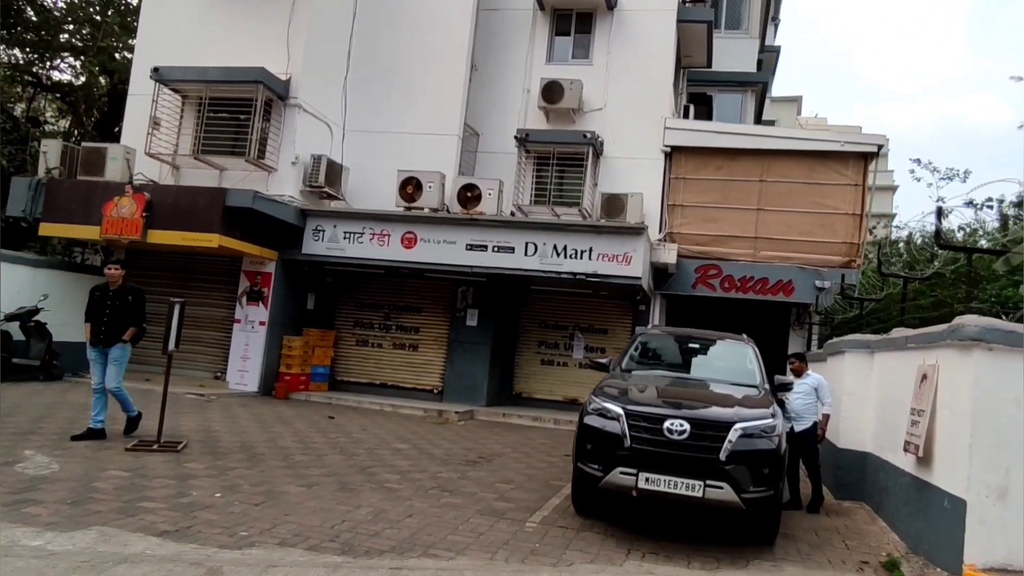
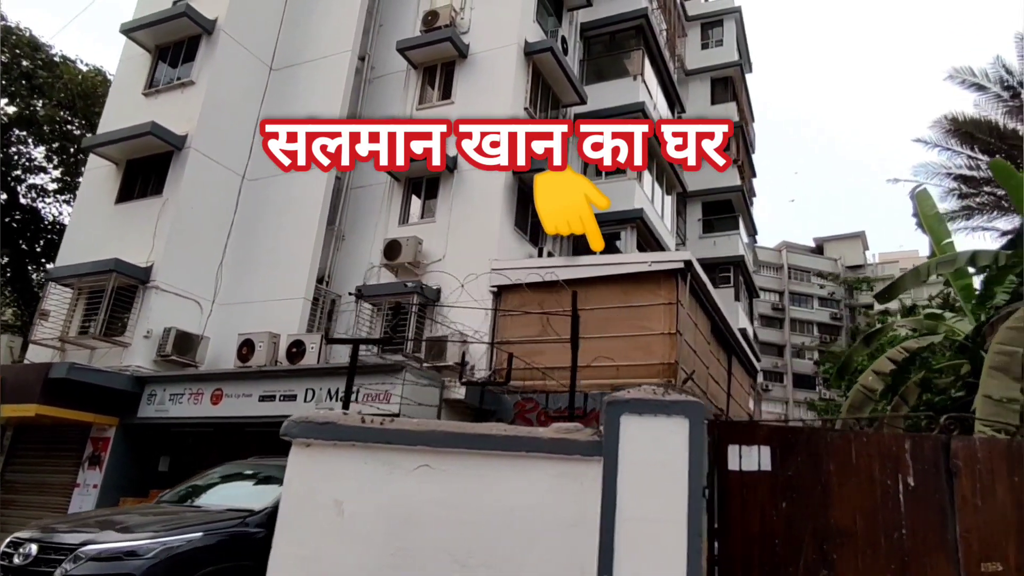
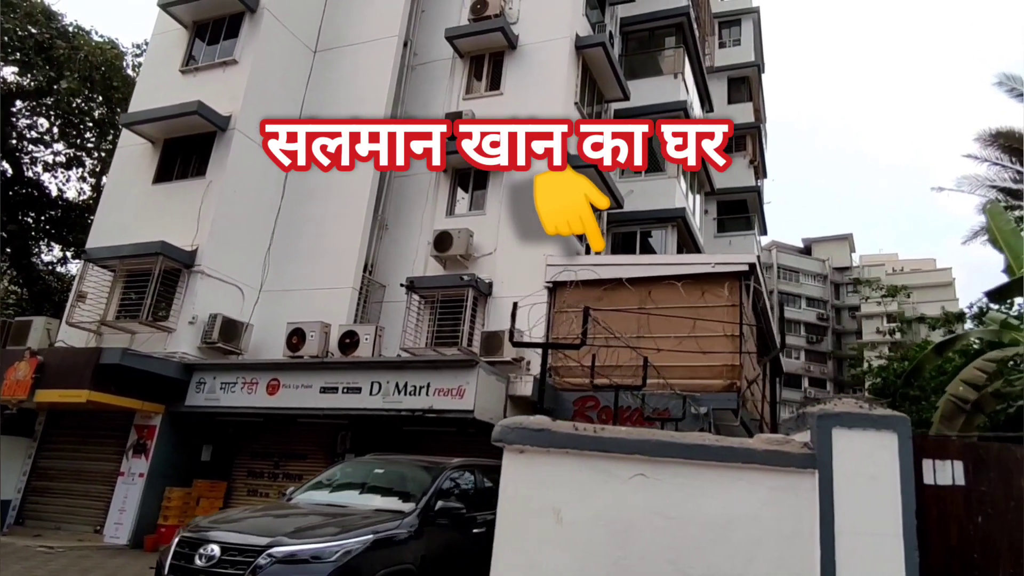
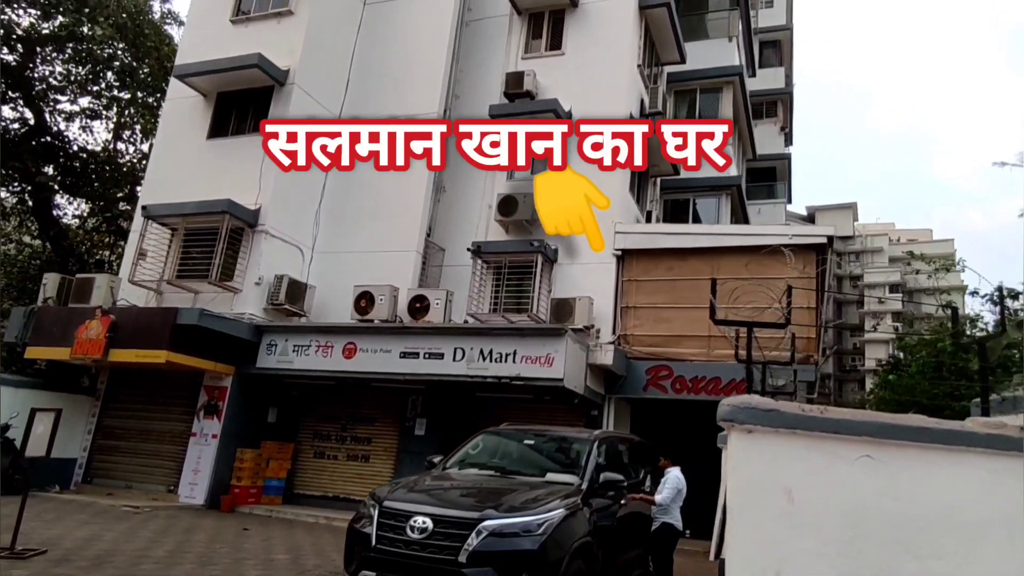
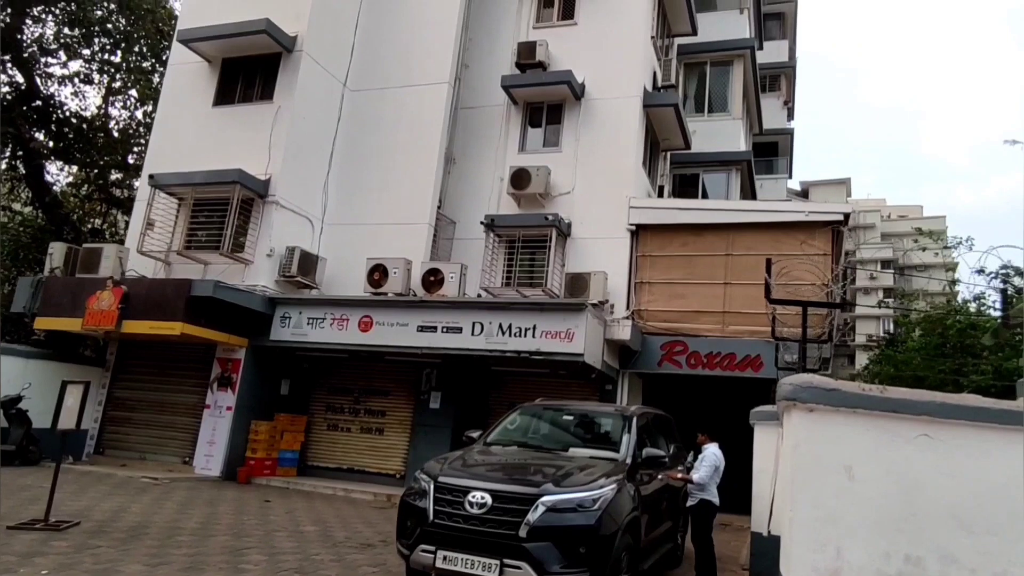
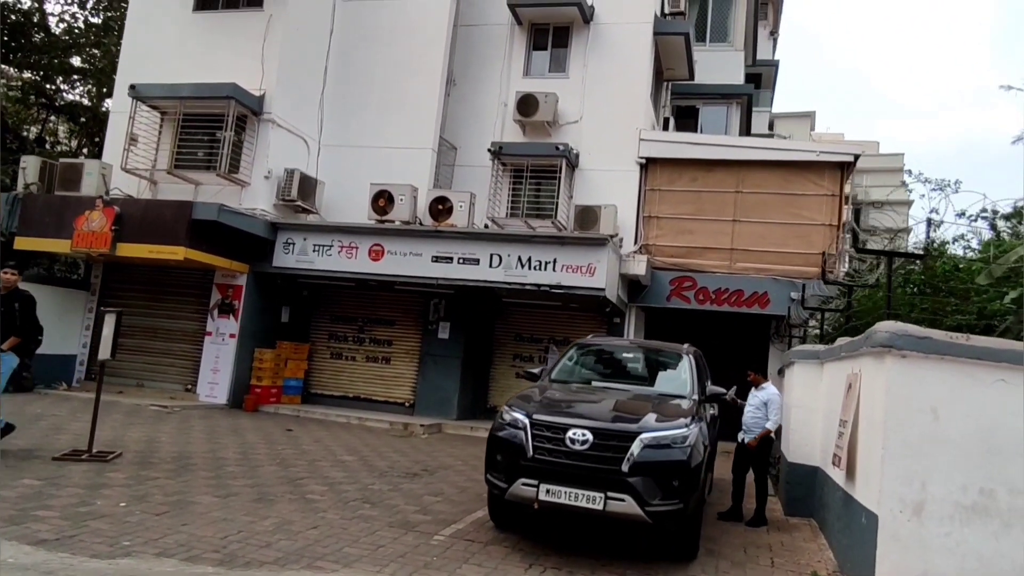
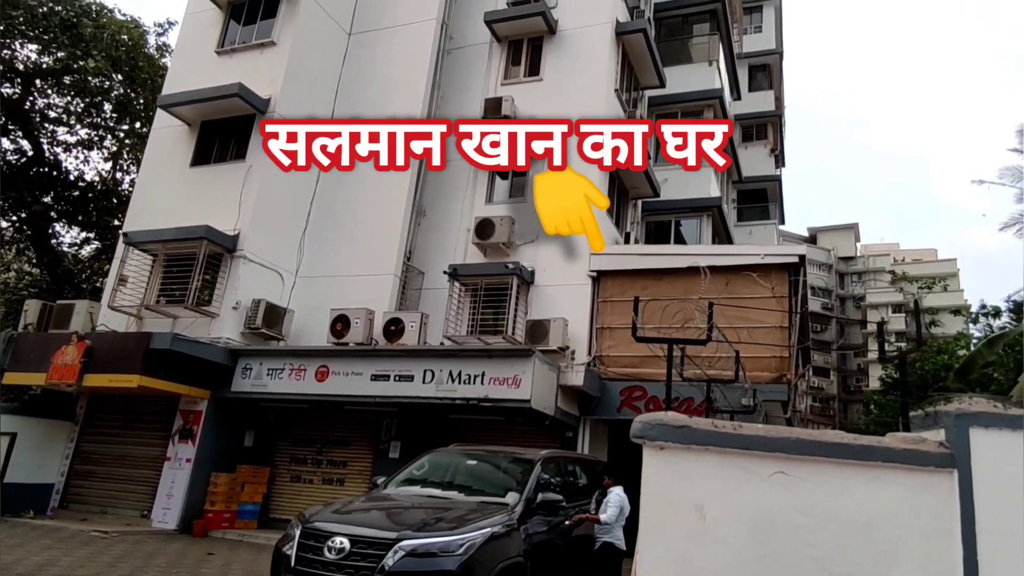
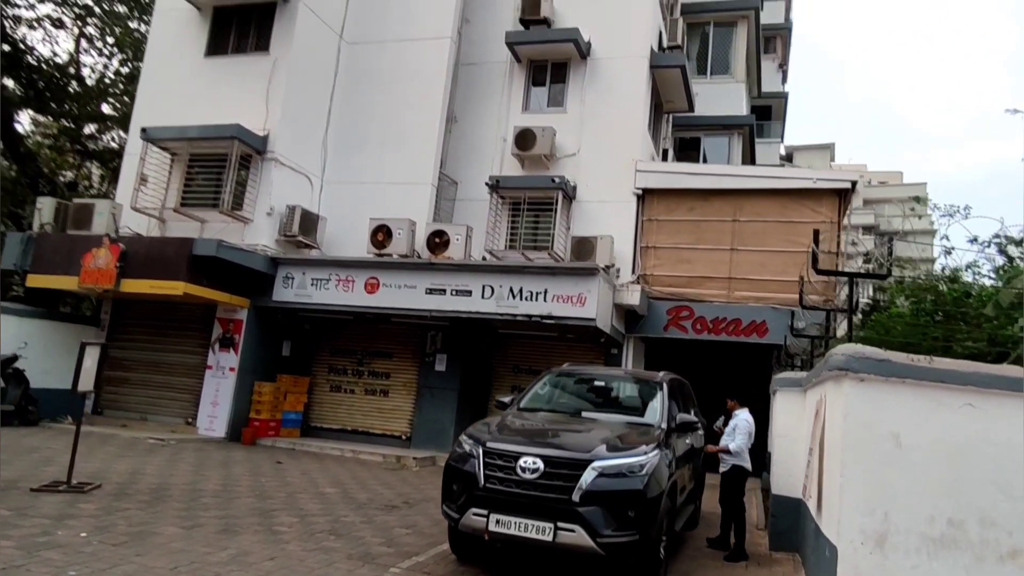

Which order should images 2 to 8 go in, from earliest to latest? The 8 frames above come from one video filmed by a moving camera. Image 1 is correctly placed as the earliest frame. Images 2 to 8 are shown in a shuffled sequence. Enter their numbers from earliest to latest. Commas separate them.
6, 8, 5, 4, 7, 3, 2
